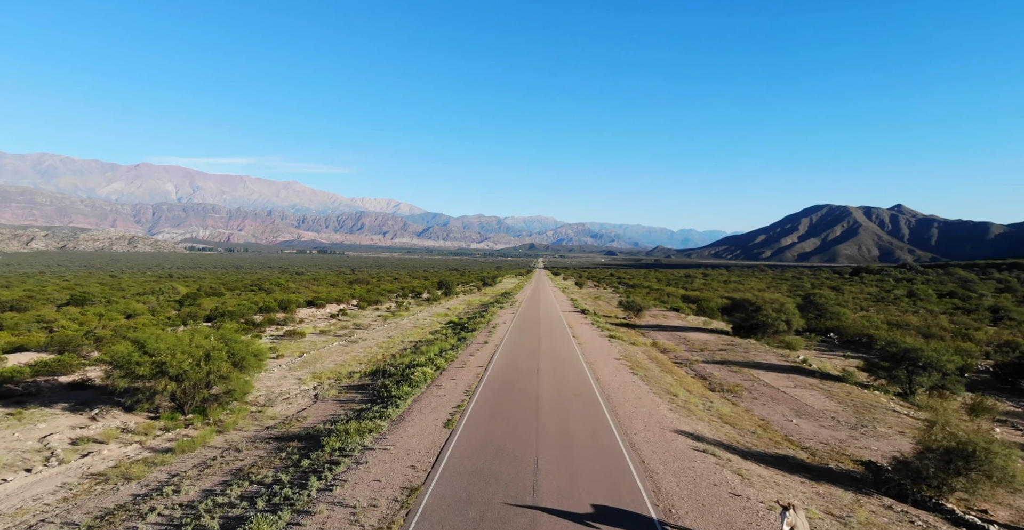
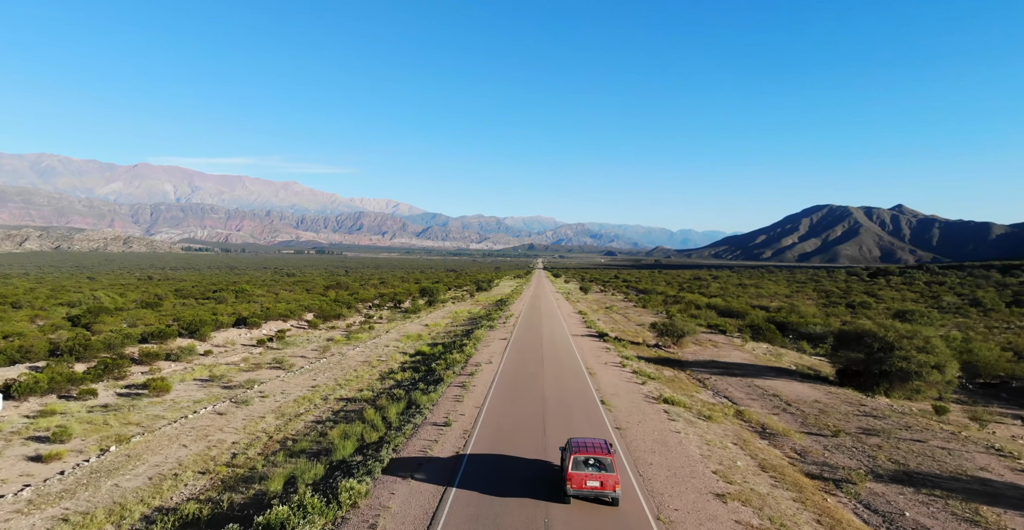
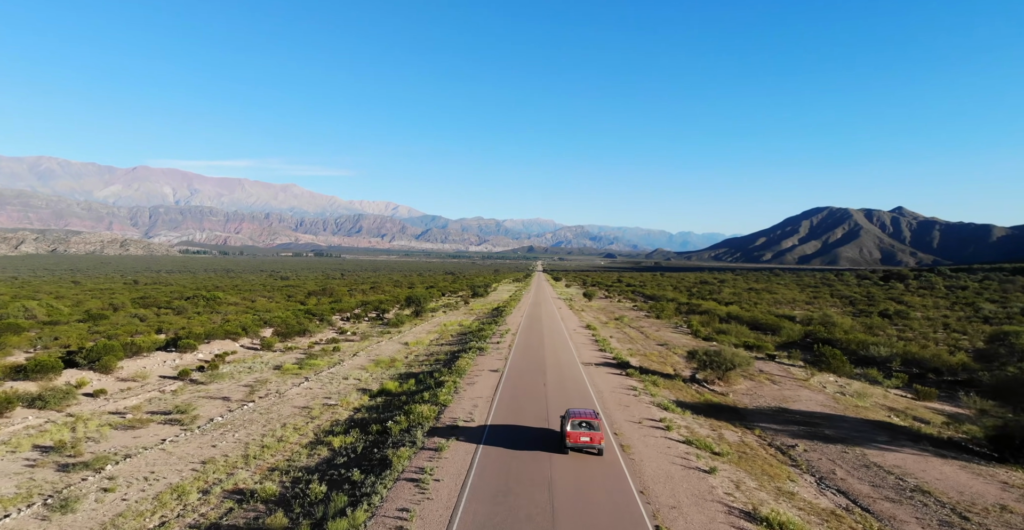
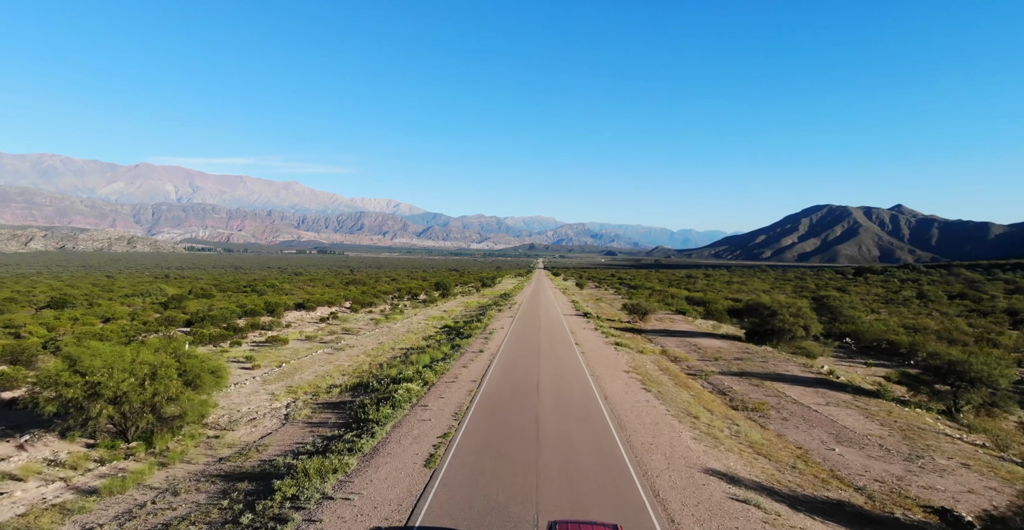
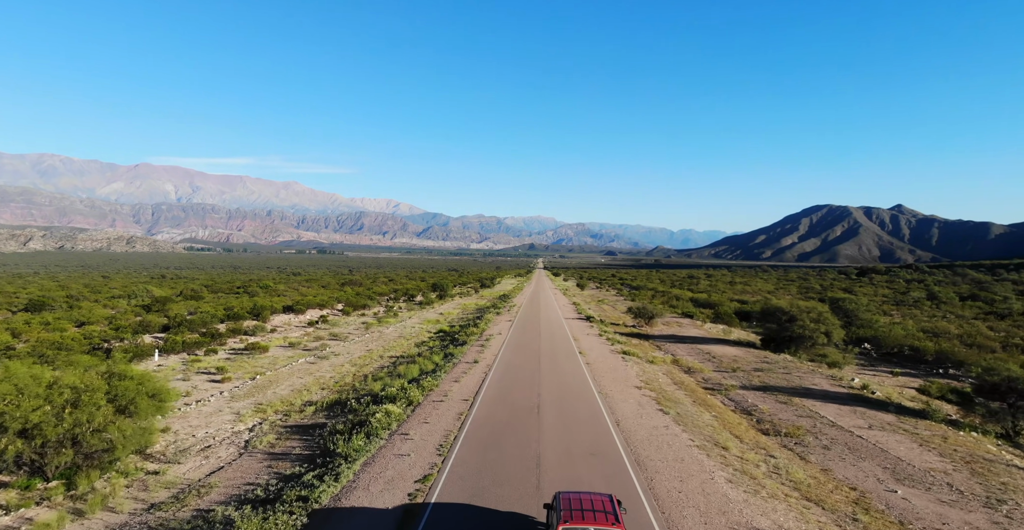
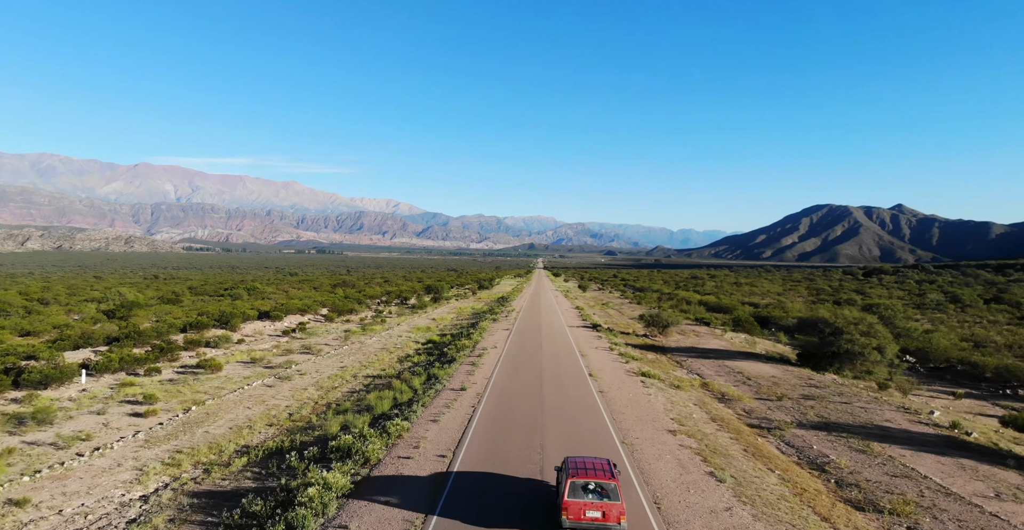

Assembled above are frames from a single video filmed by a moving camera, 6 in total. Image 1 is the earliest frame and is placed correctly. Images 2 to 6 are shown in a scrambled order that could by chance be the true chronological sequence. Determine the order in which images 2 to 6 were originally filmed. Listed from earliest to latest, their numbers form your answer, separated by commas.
4, 5, 6, 2, 3
